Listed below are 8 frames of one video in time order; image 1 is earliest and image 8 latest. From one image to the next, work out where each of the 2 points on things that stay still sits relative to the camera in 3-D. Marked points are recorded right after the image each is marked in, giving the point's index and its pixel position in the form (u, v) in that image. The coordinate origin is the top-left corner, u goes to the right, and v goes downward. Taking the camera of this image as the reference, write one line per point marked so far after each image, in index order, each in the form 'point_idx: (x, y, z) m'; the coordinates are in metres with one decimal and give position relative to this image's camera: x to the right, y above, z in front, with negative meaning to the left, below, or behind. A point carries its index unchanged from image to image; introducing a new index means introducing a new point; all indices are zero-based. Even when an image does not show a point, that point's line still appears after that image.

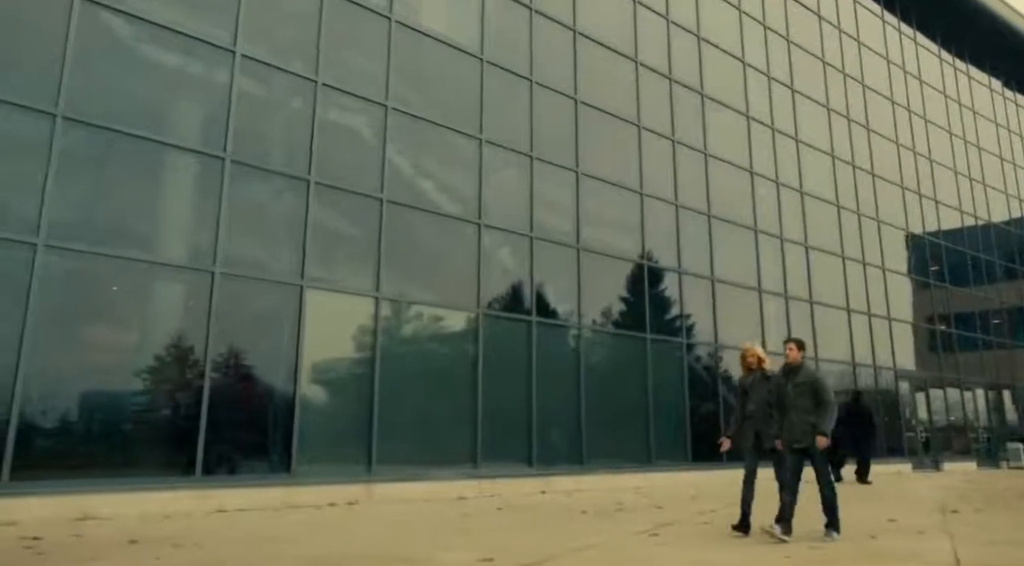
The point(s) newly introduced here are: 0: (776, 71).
0: (+6.7, +5.3, +19.8) m
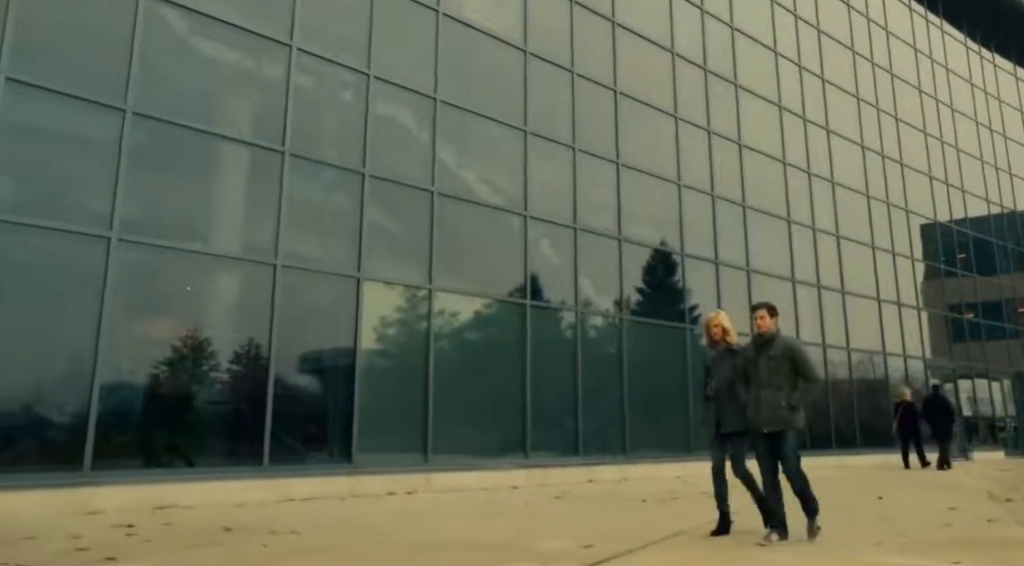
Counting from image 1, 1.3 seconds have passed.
0: (+7.5, +5.6, +19.8) m
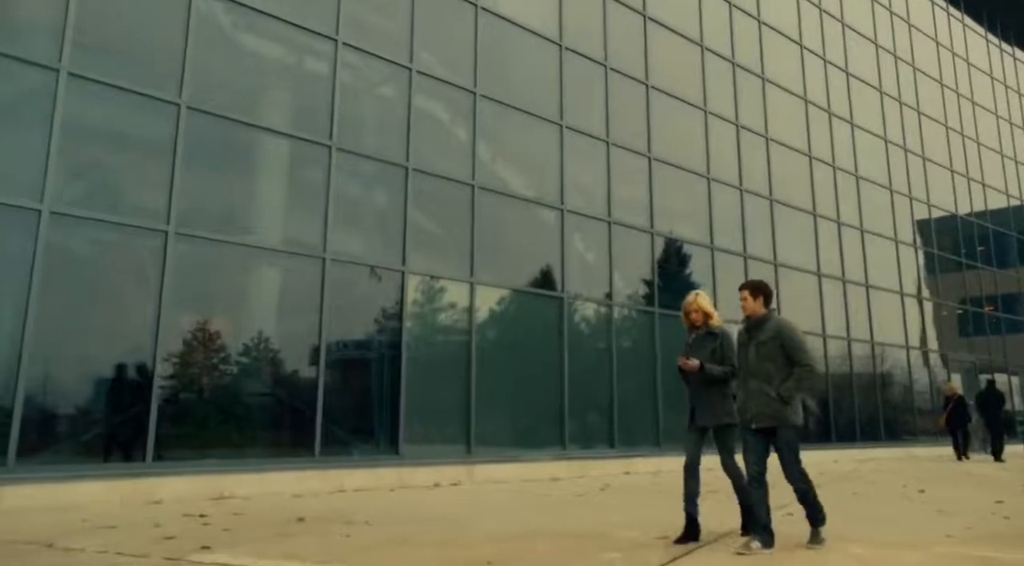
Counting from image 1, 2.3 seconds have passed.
0: (+8.1, +5.8, +19.7) m
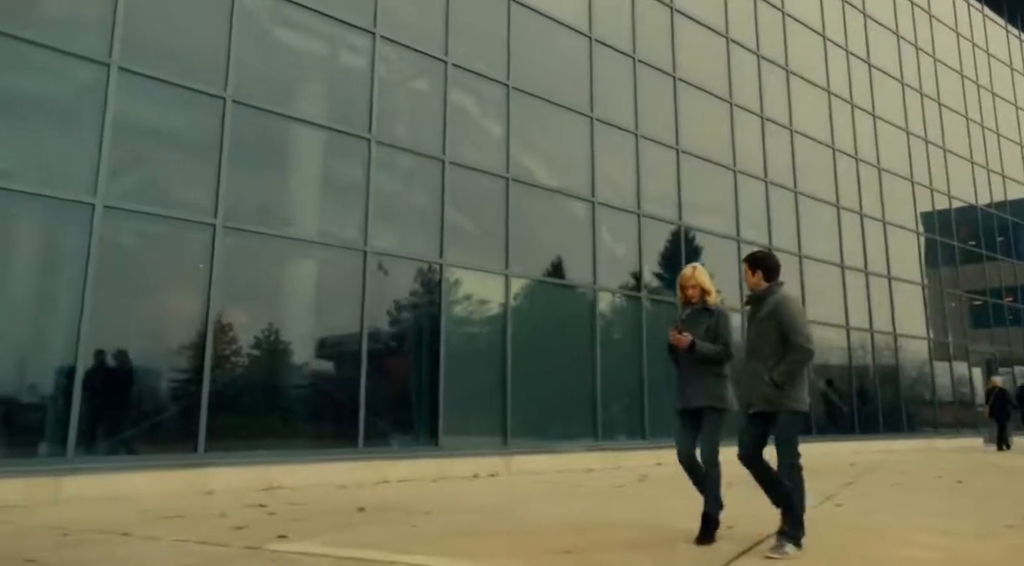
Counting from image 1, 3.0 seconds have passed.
0: (+8.6, +6.0, +19.7) m
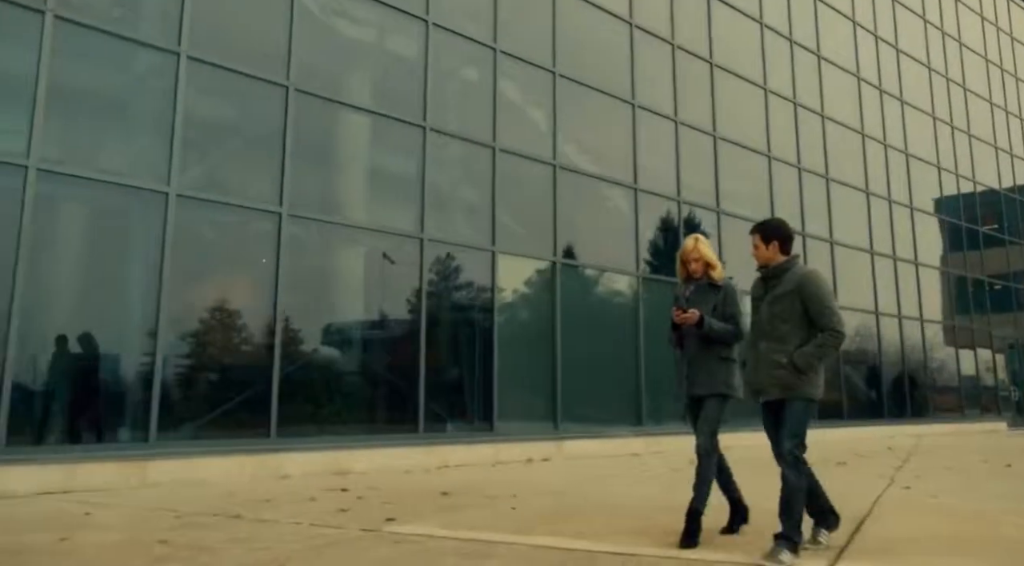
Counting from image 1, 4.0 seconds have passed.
0: (+9.3, +6.3, +19.6) m
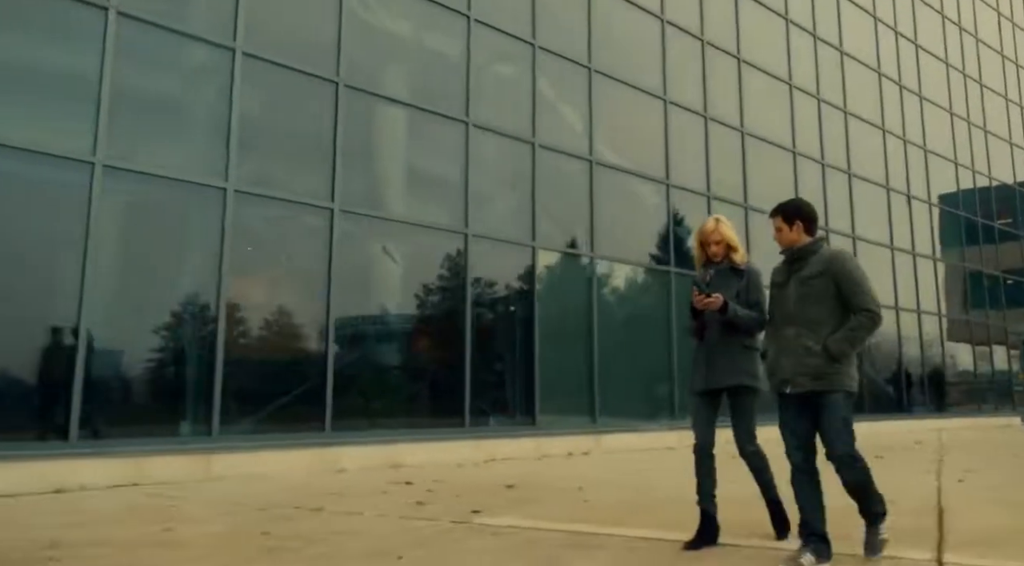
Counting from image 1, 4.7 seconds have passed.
0: (+9.8, +6.4, +19.7) m
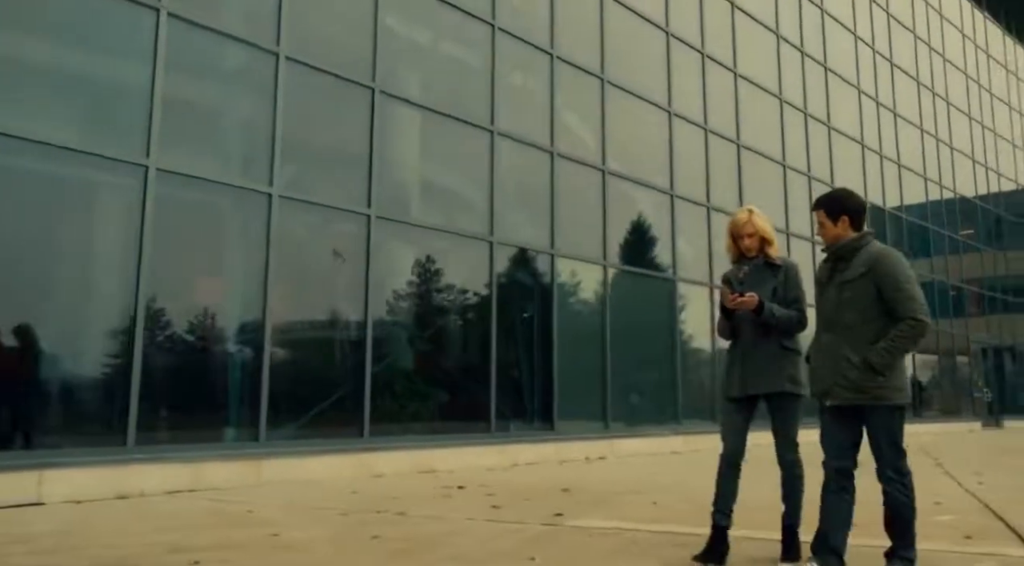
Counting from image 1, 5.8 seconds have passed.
0: (+9.6, +6.2, +20.4) m
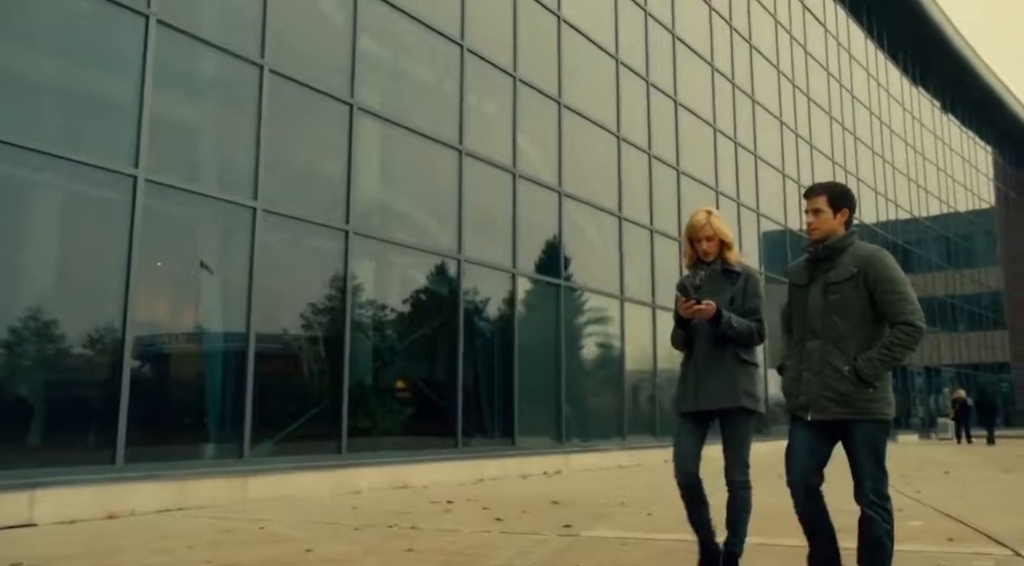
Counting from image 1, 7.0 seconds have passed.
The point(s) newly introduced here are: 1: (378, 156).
0: (+8.0, +5.6, +21.7) m
1: (-1.8, +1.6, +9.6) m
